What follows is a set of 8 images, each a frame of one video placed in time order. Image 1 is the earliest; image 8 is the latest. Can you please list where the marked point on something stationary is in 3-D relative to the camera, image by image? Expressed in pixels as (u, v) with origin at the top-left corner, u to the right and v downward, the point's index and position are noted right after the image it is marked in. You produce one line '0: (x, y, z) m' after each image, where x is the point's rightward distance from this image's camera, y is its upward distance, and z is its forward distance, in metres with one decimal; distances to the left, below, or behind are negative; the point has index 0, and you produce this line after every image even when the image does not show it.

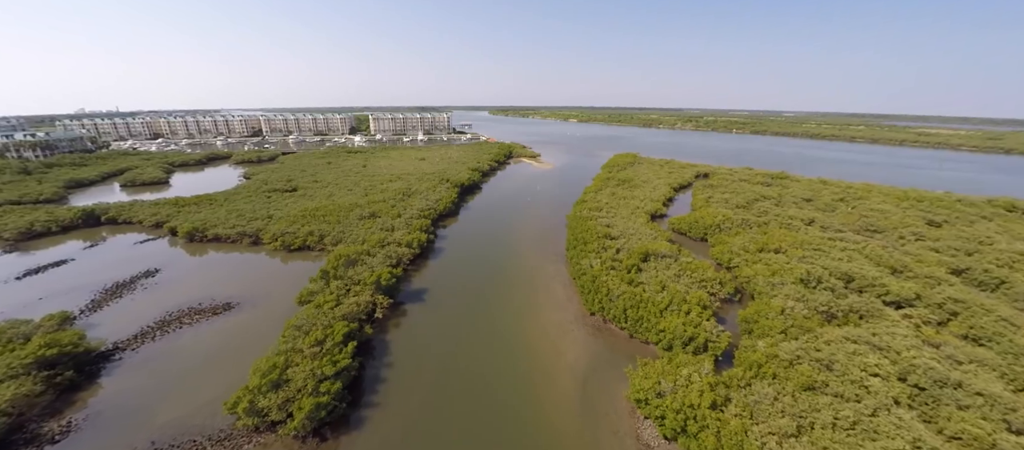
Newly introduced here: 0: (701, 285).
0: (+8.9, -2.8, +17.3) m
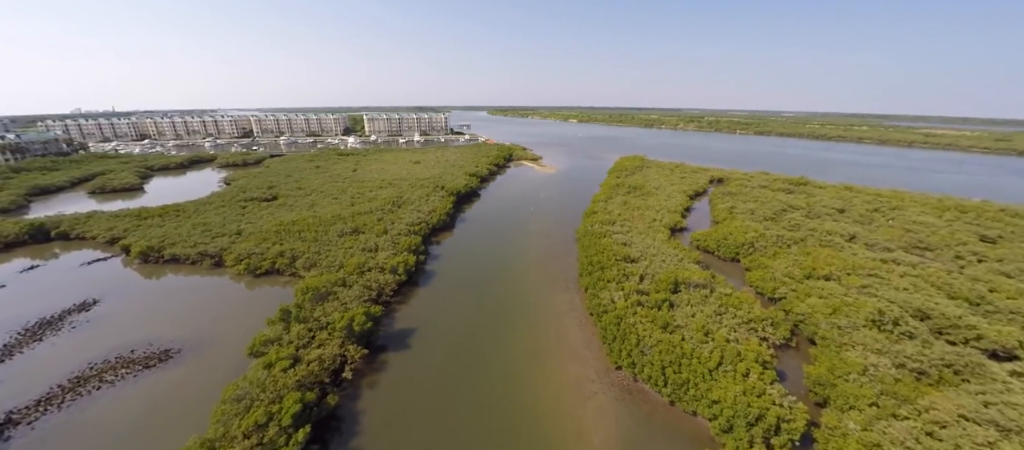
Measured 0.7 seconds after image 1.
0: (+9.0, -3.9, +14.1) m
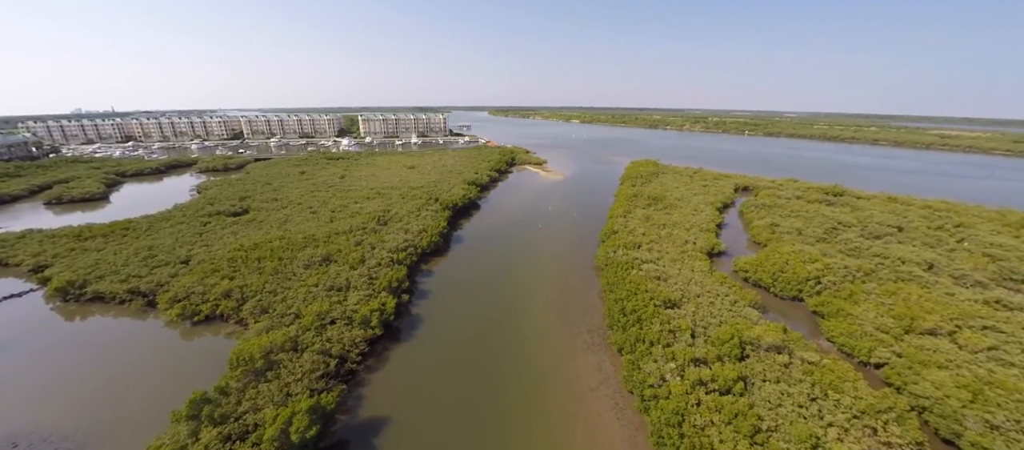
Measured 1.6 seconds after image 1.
0: (+9.4, -5.3, +9.8) m
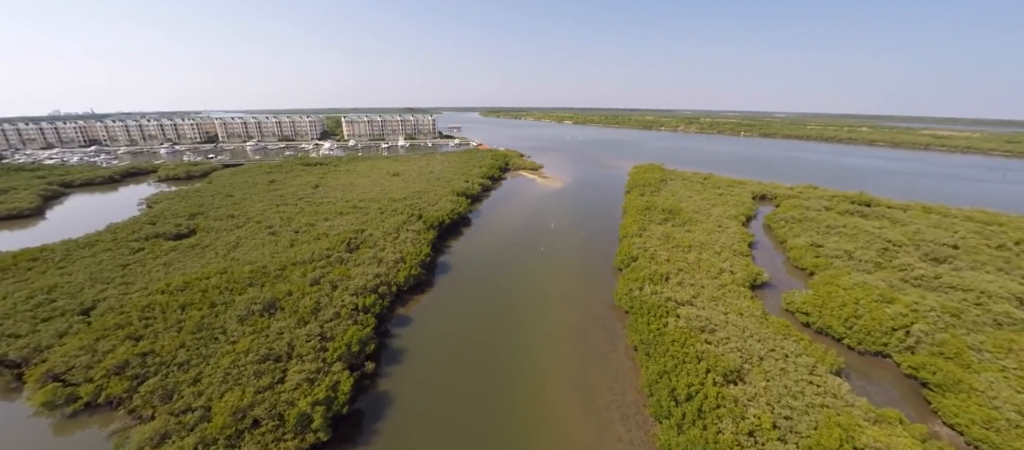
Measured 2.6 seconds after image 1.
0: (+9.6, -6.6, +5.8) m
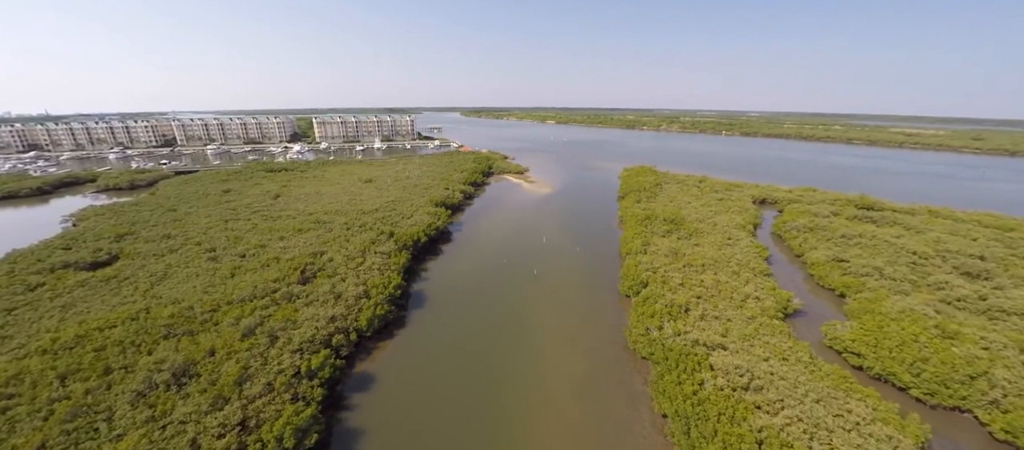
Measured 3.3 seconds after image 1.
0: (+9.8, -7.5, +3.1) m
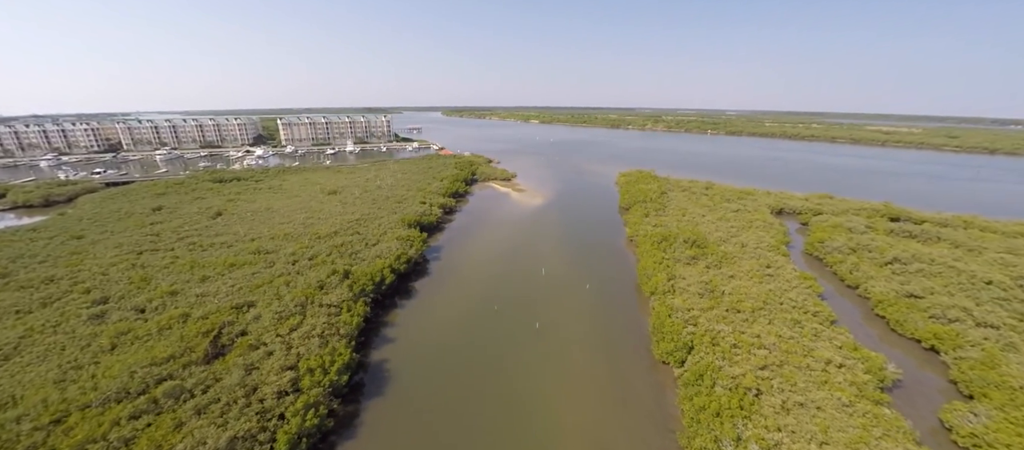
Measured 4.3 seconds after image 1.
0: (+10.4, -8.8, -1.1) m
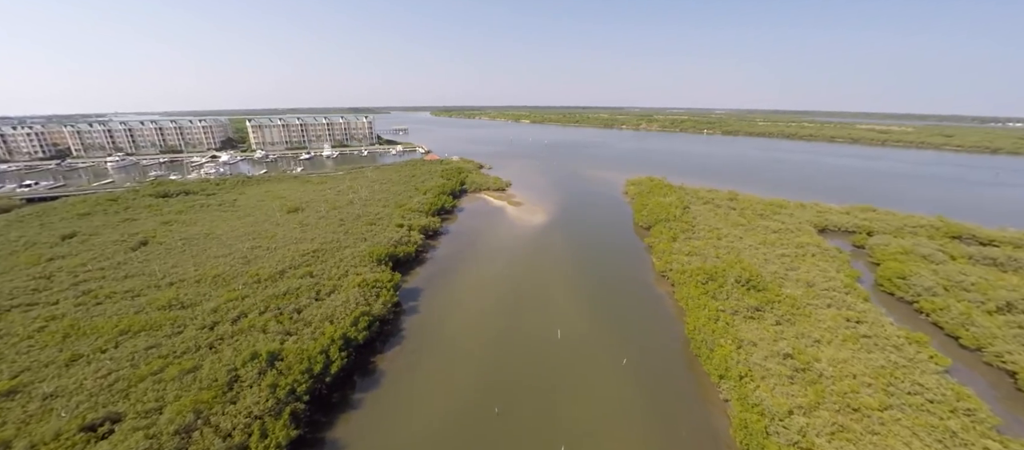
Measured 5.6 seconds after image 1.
0: (+11.2, -10.4, -5.9) m
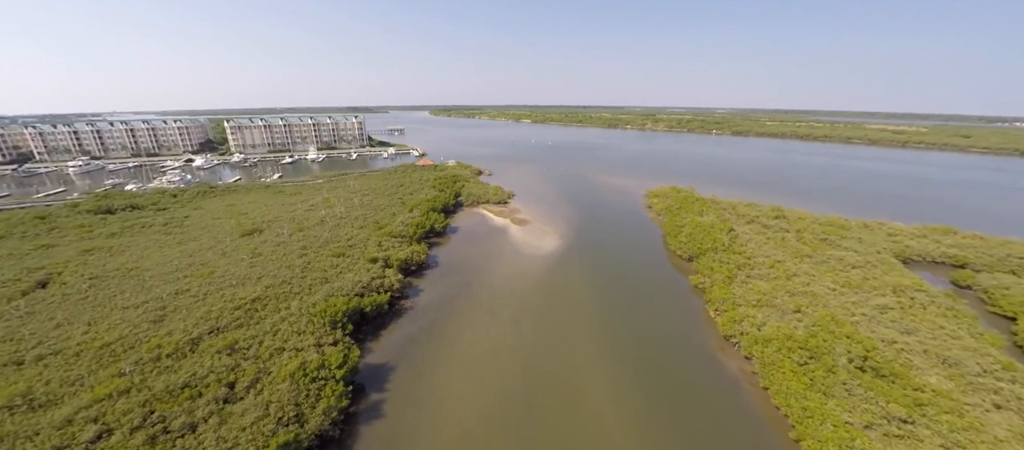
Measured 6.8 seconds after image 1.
0: (+11.6, -12.2, -10.9) m
